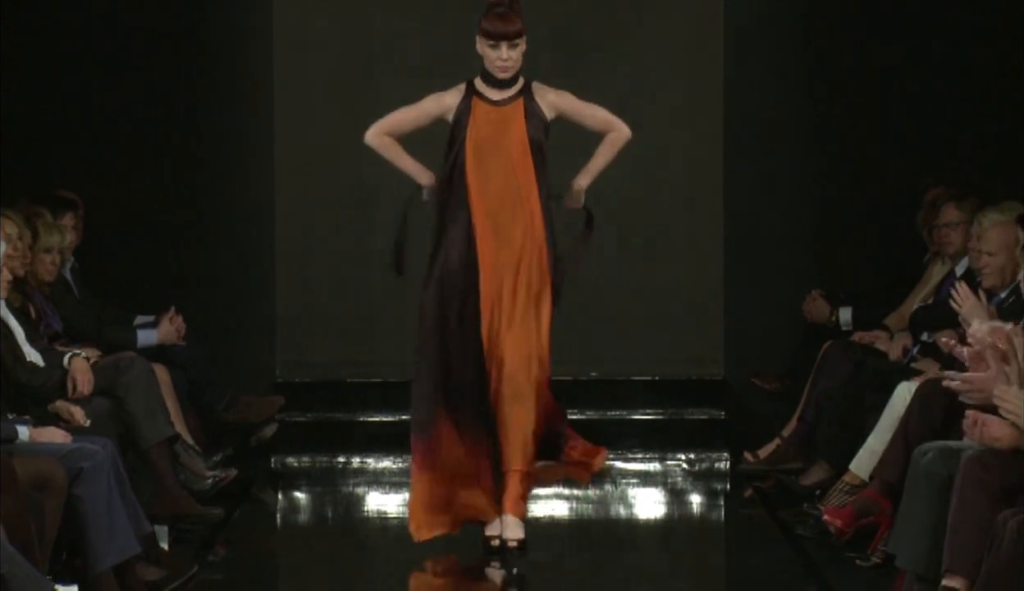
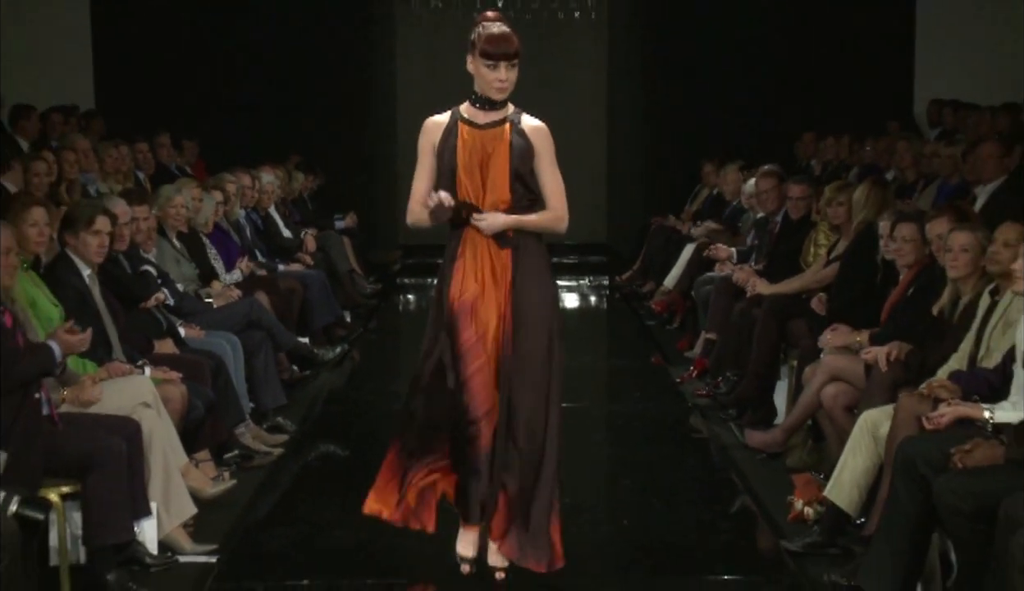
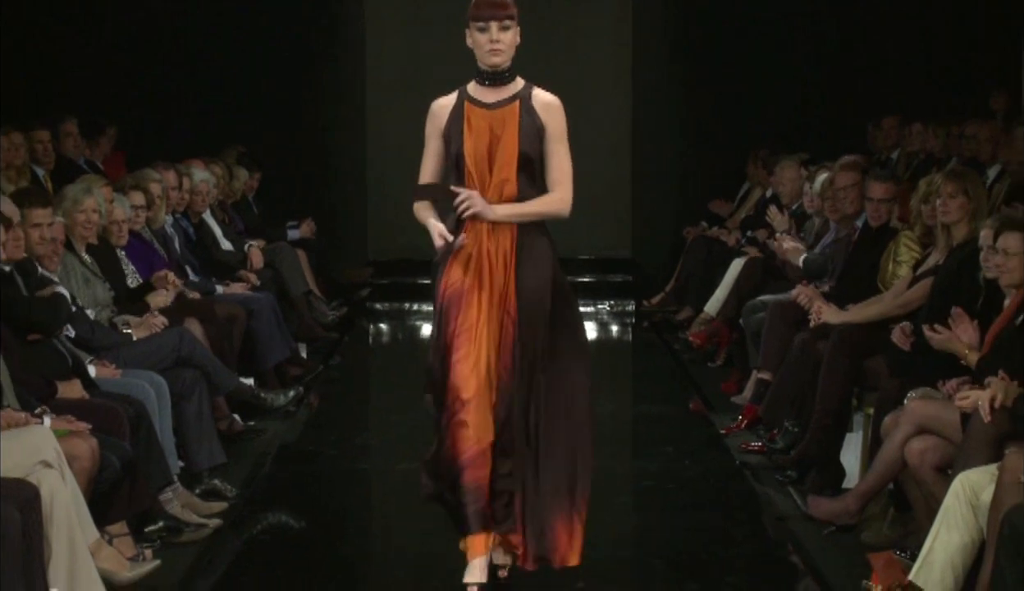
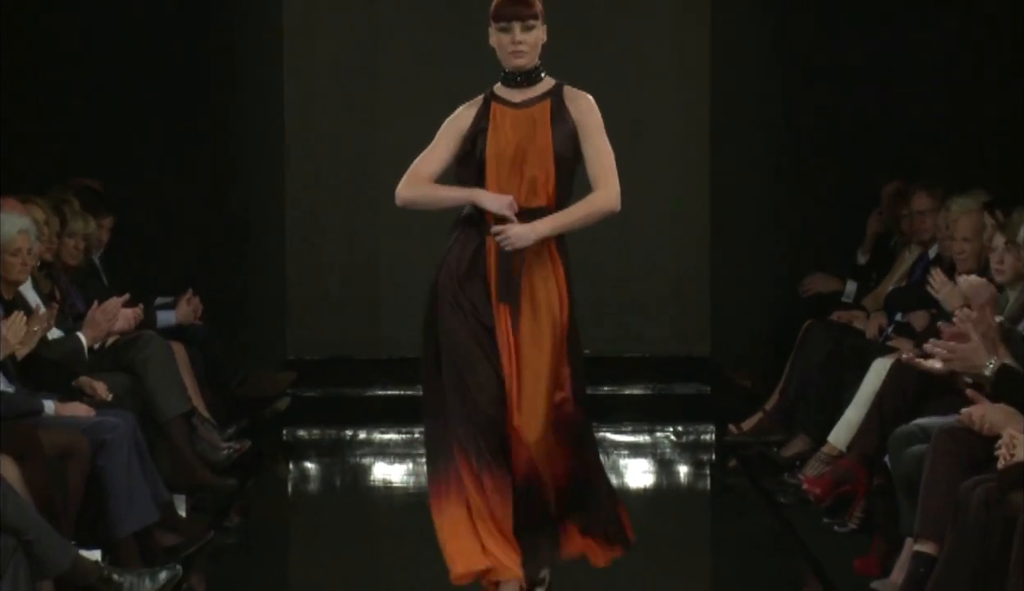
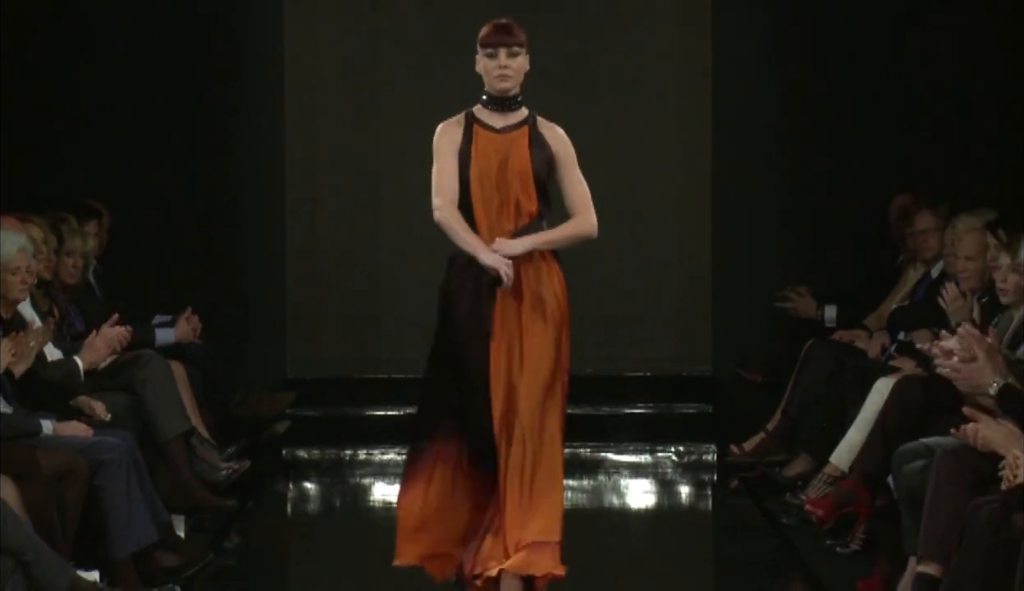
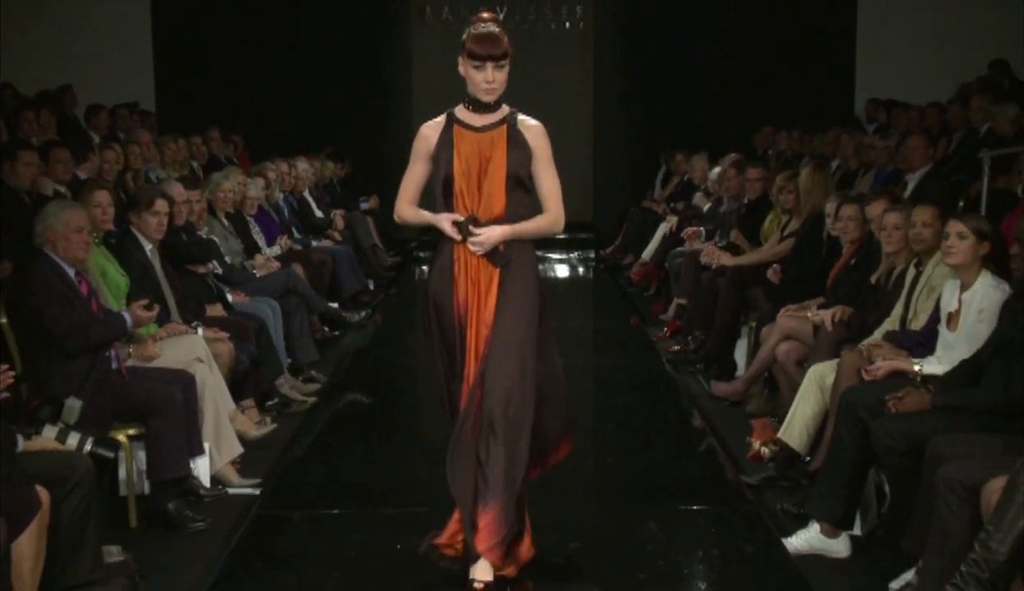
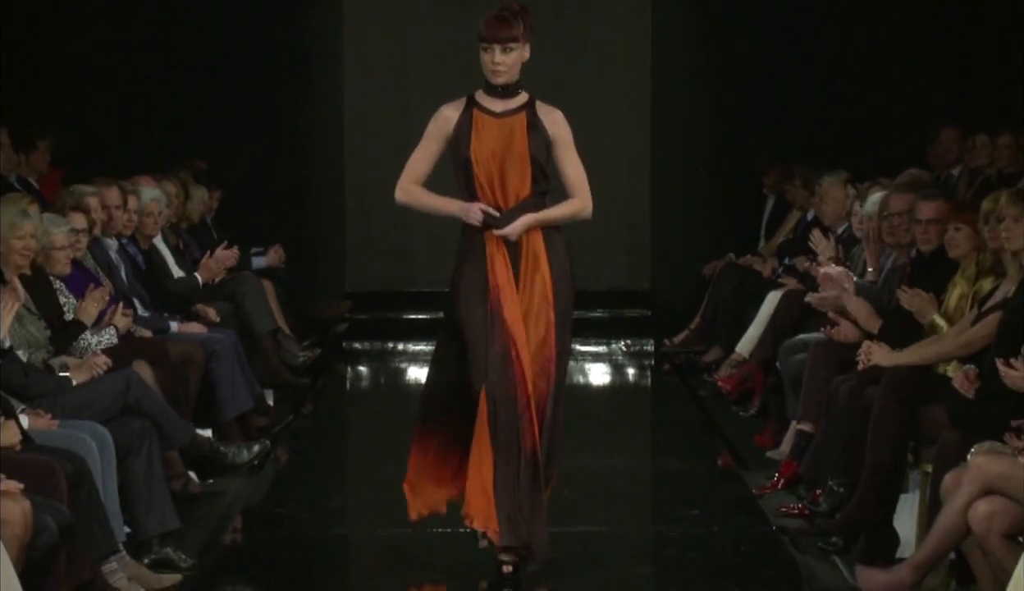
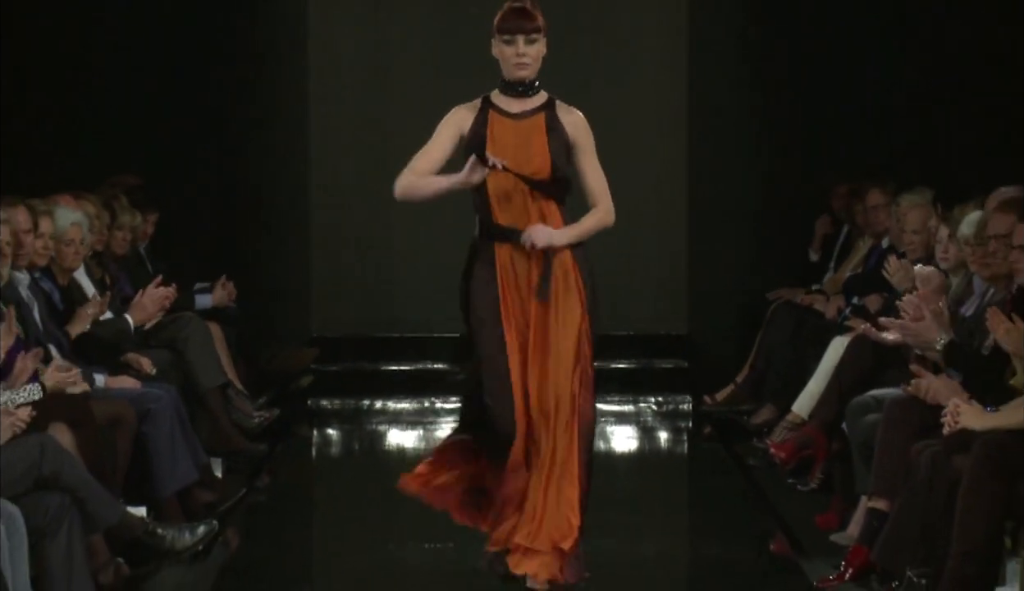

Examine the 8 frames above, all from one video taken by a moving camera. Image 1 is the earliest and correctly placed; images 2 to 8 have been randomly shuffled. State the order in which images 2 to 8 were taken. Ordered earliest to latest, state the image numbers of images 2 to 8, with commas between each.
5, 4, 8, 7, 3, 2, 6
